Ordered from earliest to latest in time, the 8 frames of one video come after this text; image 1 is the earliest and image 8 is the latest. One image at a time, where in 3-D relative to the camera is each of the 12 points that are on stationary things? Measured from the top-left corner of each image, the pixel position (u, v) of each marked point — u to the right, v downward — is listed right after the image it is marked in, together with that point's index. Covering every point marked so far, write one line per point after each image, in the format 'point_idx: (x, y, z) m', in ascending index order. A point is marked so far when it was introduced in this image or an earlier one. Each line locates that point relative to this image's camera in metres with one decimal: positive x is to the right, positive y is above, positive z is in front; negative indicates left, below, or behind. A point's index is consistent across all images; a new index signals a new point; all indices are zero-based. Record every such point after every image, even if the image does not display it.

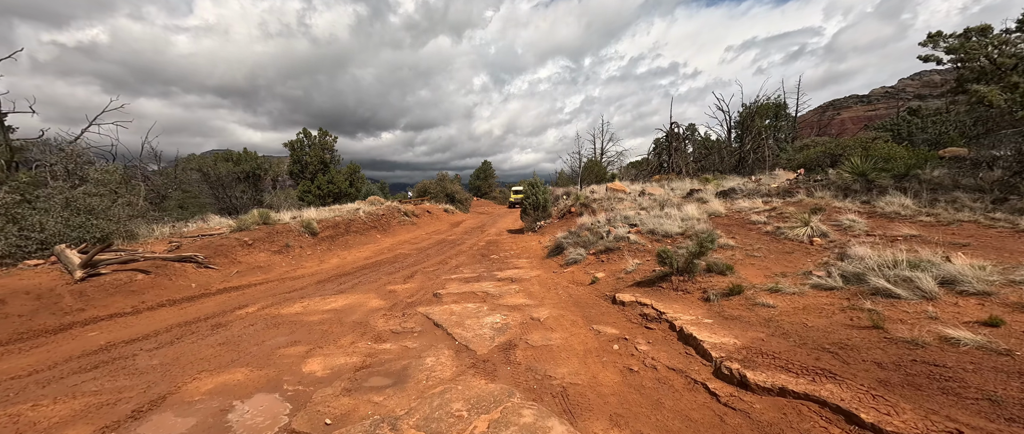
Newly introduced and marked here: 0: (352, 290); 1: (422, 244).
0: (-3.3, -1.5, +7.8) m
1: (-3.6, -1.1, +15.3) m
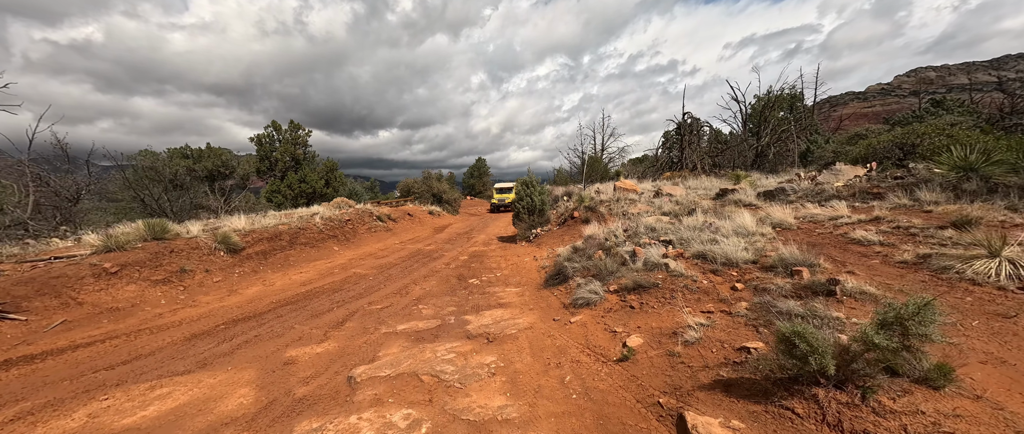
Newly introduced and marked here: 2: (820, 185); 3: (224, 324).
0: (-3.6, -1.8, +4.8) m
1: (-3.9, -1.4, +12.3) m
2: (+7.5, +0.8, +9.2) m
3: (-4.8, -1.8, +6.3) m
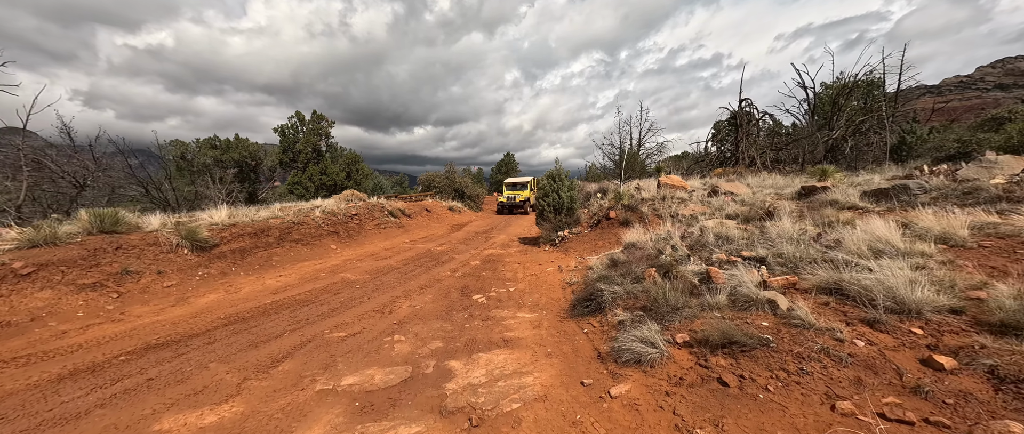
0: (-3.6, -1.7, +3.1) m
1: (-3.3, -1.2, +10.6) m
2: (+7.8, +0.6, +6.6) m
3: (-4.7, -1.6, +4.7) m
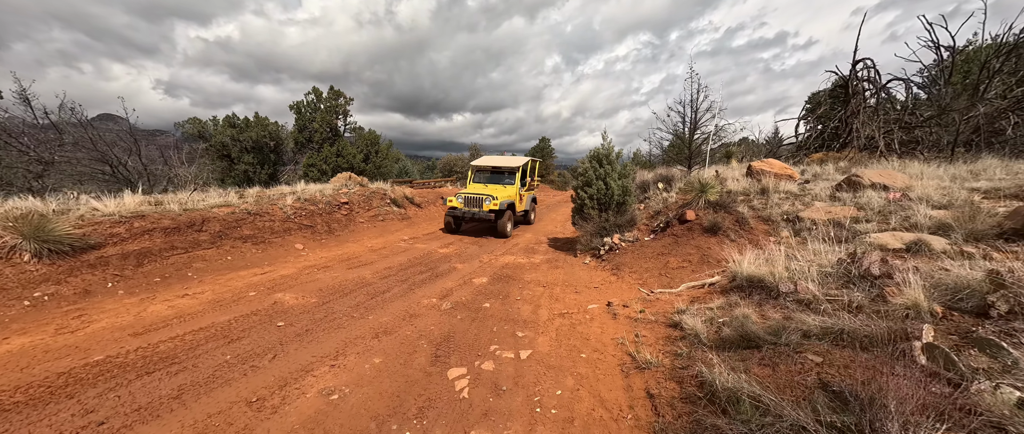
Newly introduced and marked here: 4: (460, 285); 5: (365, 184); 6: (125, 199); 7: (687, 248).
0: (-3.9, -1.8, +0.2) m
1: (-2.8, -1.1, +7.7) m
2: (+7.9, +0.3, +2.5) m
3: (-4.8, -1.6, +1.9) m
4: (-0.9, -1.2, +6.8) m
5: (-5.2, +1.2, +13.4) m
6: (-6.9, +0.3, +6.8) m
7: (+3.0, -0.5, +6.6) m
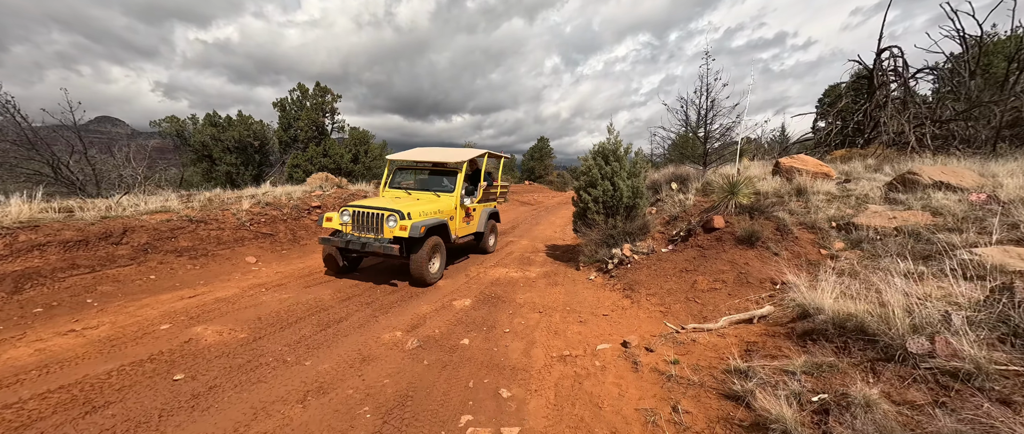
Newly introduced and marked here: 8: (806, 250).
0: (-4.0, -1.9, -1.1) m
1: (-3.0, -1.2, +6.3) m
2: (+7.8, +0.2, +1.2) m
3: (-4.9, -1.8, +0.6) m
4: (-1.1, -1.4, +5.5) m
5: (-5.4, +1.0, +12.1) m
6: (-7.1, +0.2, +5.5) m
7: (+2.9, -0.7, +5.3) m
8: (+4.1, -0.5, +5.3) m
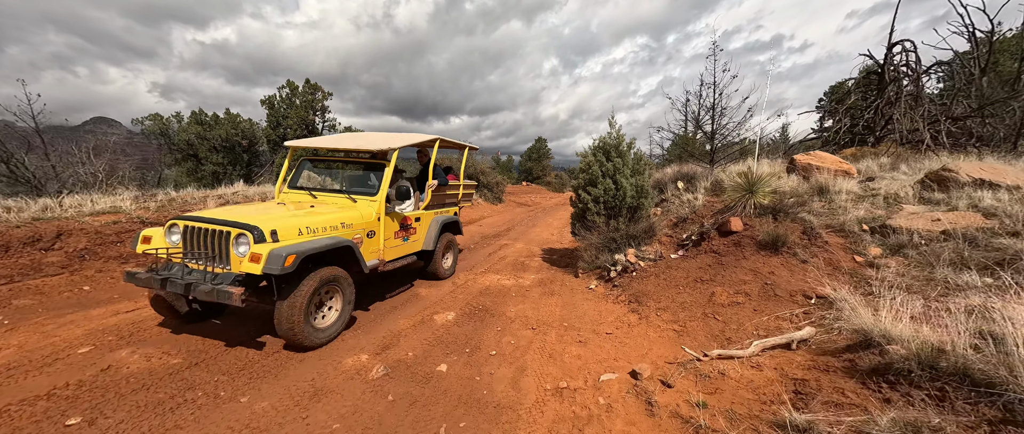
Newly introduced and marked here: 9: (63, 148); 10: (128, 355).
0: (-4.2, -1.9, -1.8) m
1: (-3.1, -1.2, +5.6) m
2: (+7.6, +0.2, +0.5) m
3: (-5.0, -1.8, -0.2) m
4: (-1.2, -1.4, +4.8) m
5: (-5.6, +1.0, +11.3) m
6: (-7.2, +0.1, +4.7) m
7: (+2.7, -0.7, +4.6) m
8: (+4.0, -0.5, +4.6) m
9: (-12.9, +2.0, +10.9) m
10: (-3.9, -1.4, +3.8) m
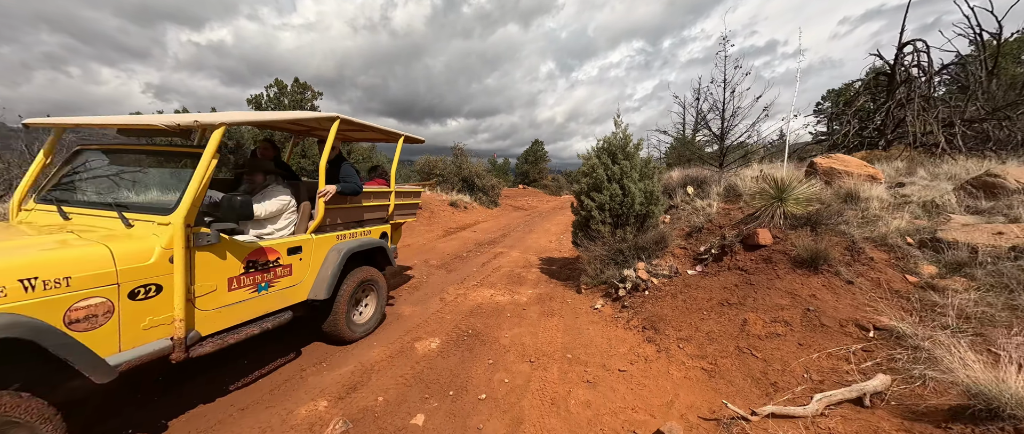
0: (-4.2, -1.9, -2.6) m
1: (-3.2, -1.4, +4.9) m
2: (+7.6, +0.1, -0.2) m
3: (-5.0, -1.8, -1.0) m
4: (-1.3, -1.5, +4.1) m
5: (-5.7, +0.8, +10.5) m
6: (-7.3, 0.0, +3.9) m
7: (+2.7, -0.8, +3.9) m
8: (+3.9, -0.6, +3.9) m
9: (-13.0, +1.9, +10.1) m
10: (-3.9, -1.5, +3.0) m
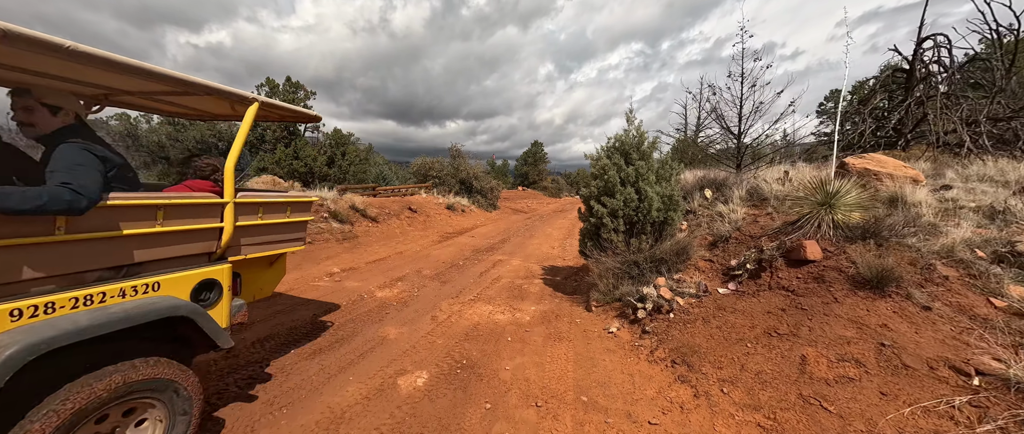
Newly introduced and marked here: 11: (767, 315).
0: (-4.1, -2.0, -3.3) m
1: (-3.2, -1.5, +4.1) m
2: (+7.7, 0.0, -0.8) m
3: (-5.0, -1.9, -1.7) m
4: (-1.3, -1.6, +3.3) m
5: (-5.7, +0.7, +9.8) m
6: (-7.3, -0.1, +3.2) m
7: (+2.7, -0.9, +3.2) m
8: (+3.9, -0.7, +3.2) m
9: (-13.0, +1.7, +9.3) m
10: (-3.9, -1.6, +2.3) m
11: (+2.4, -0.9, +3.6) m
